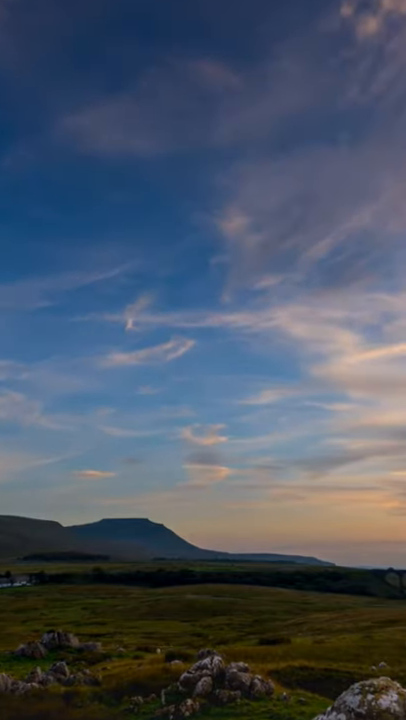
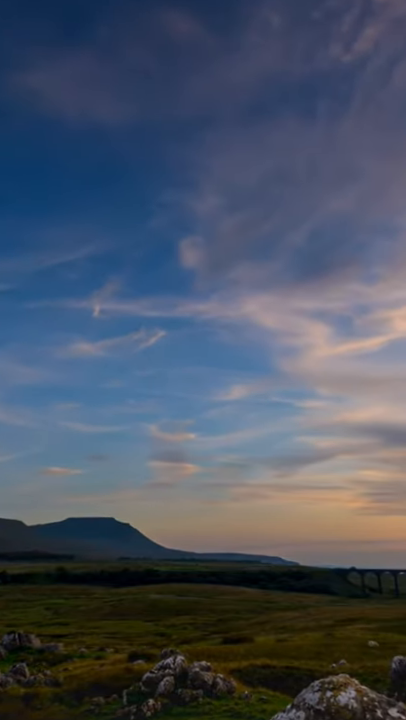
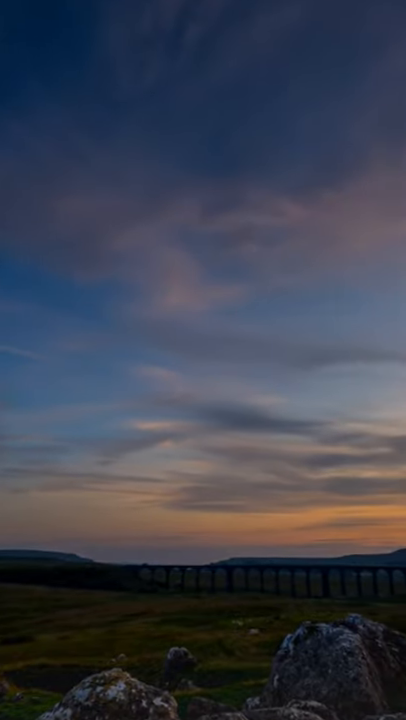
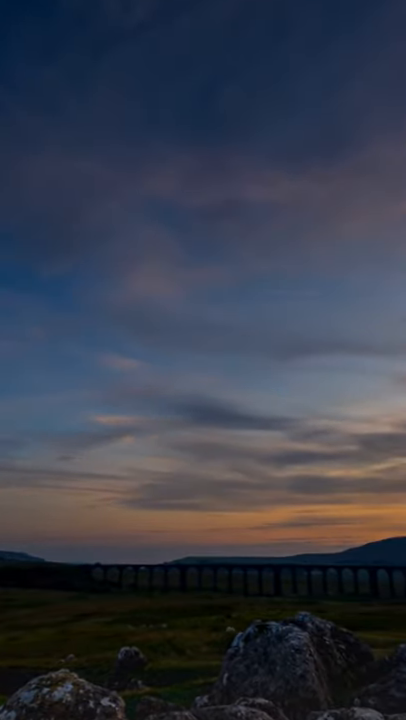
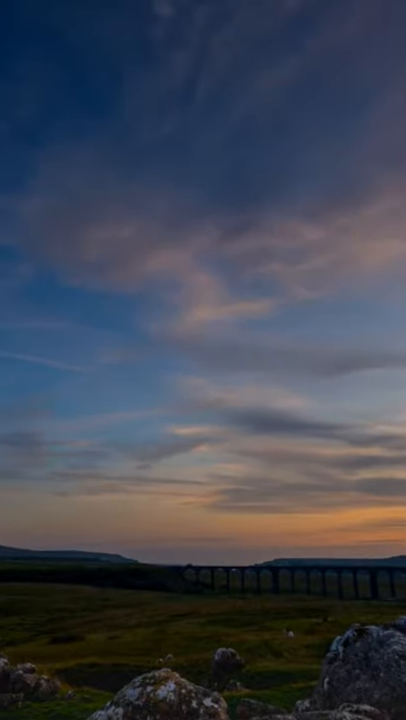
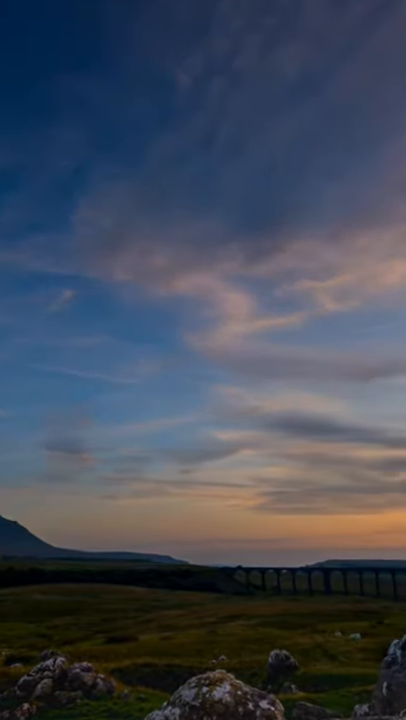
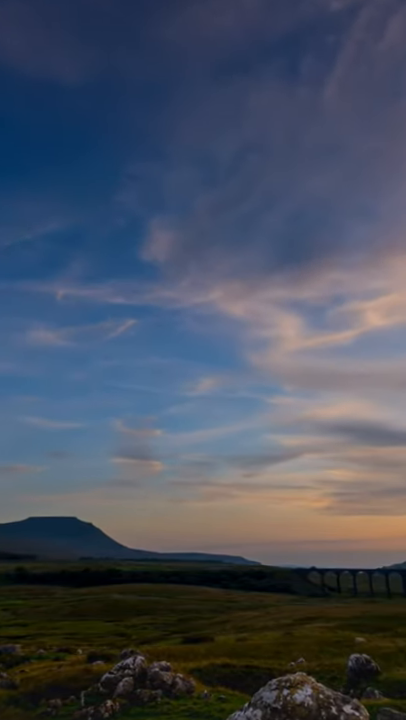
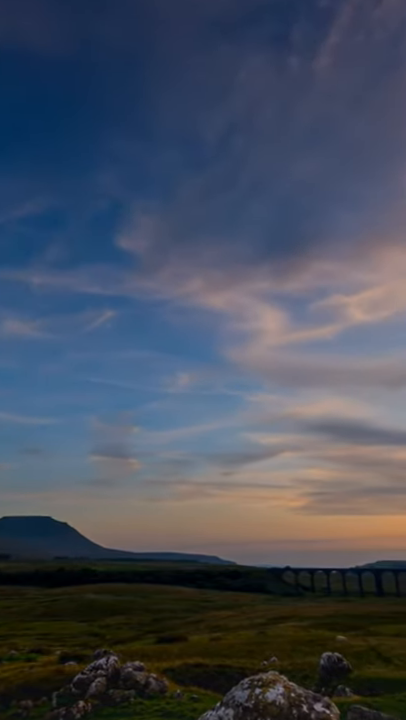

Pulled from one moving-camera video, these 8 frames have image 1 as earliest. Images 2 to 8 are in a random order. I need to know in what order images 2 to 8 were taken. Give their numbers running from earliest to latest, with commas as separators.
2, 7, 8, 6, 5, 3, 4
